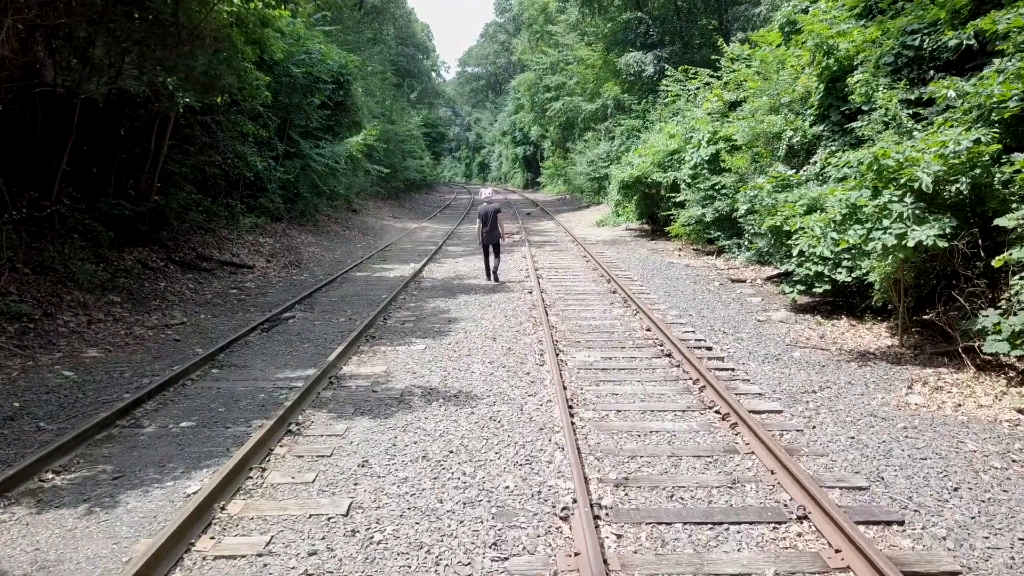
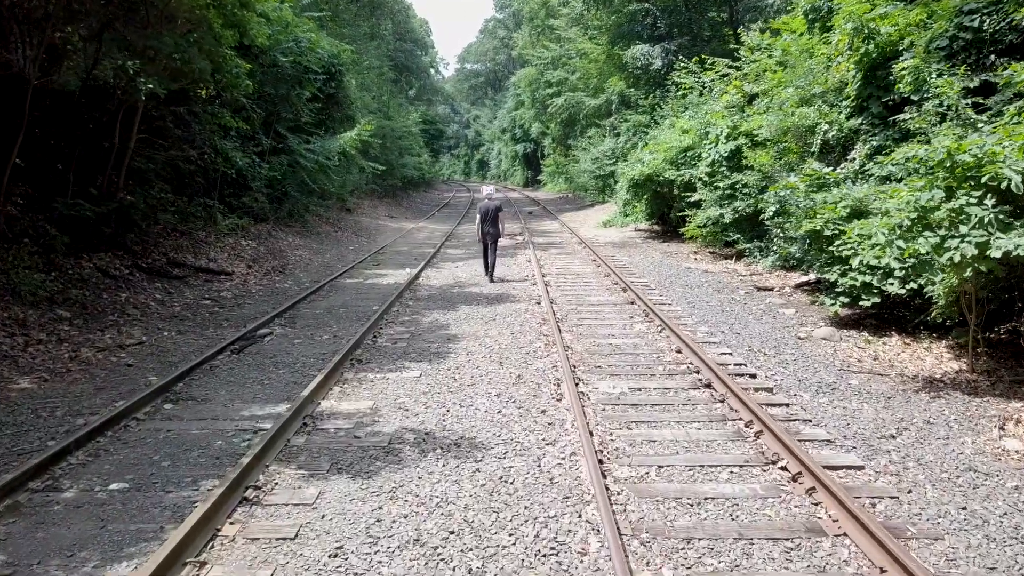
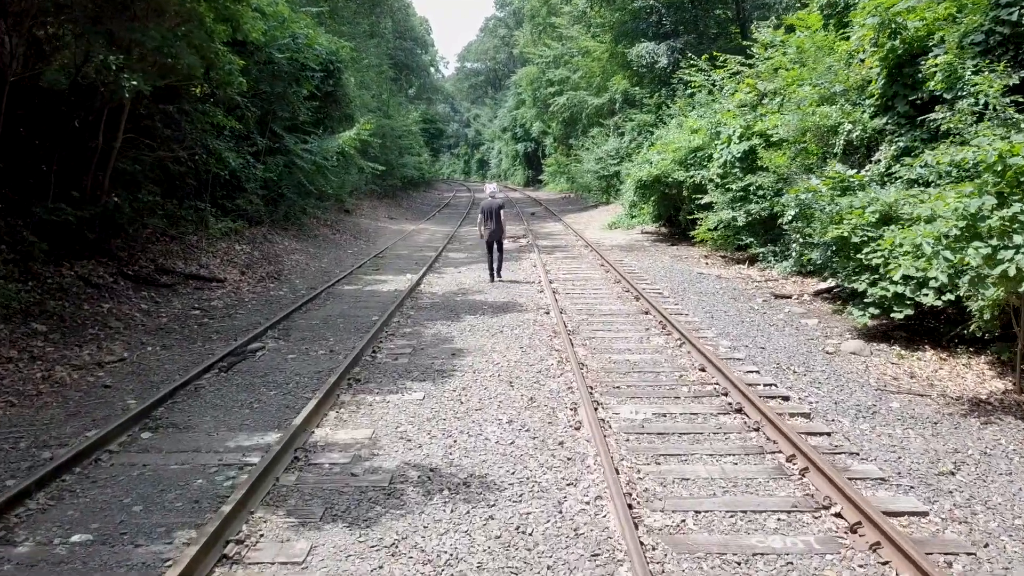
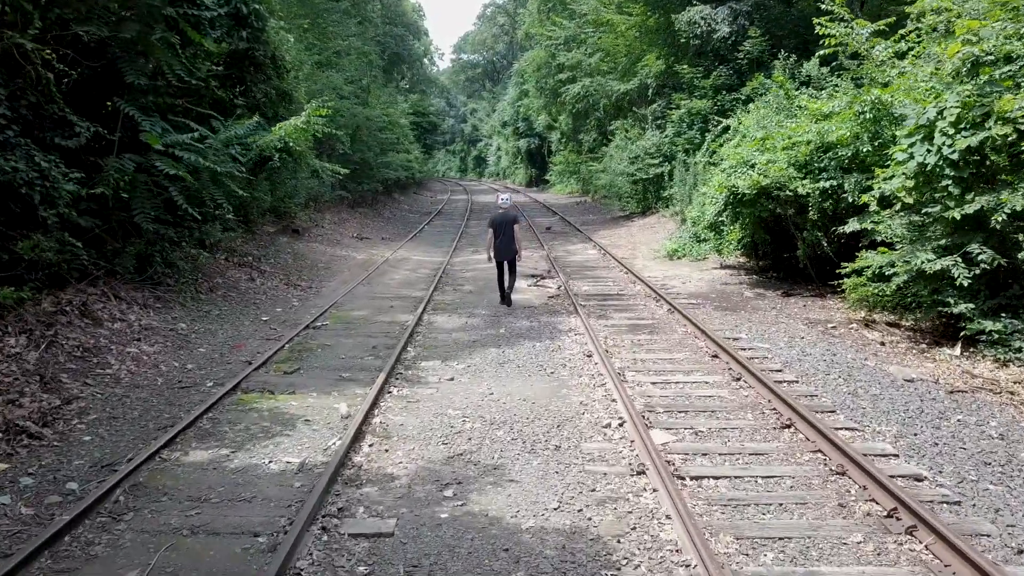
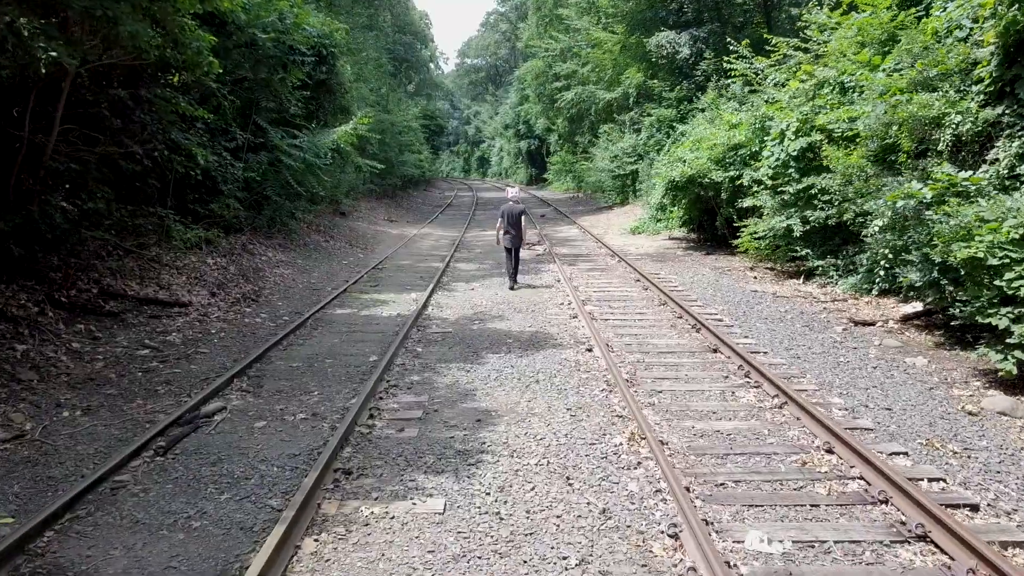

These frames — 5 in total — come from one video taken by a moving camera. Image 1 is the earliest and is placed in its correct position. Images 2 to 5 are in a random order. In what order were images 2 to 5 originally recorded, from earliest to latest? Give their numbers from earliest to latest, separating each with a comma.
2, 3, 5, 4
